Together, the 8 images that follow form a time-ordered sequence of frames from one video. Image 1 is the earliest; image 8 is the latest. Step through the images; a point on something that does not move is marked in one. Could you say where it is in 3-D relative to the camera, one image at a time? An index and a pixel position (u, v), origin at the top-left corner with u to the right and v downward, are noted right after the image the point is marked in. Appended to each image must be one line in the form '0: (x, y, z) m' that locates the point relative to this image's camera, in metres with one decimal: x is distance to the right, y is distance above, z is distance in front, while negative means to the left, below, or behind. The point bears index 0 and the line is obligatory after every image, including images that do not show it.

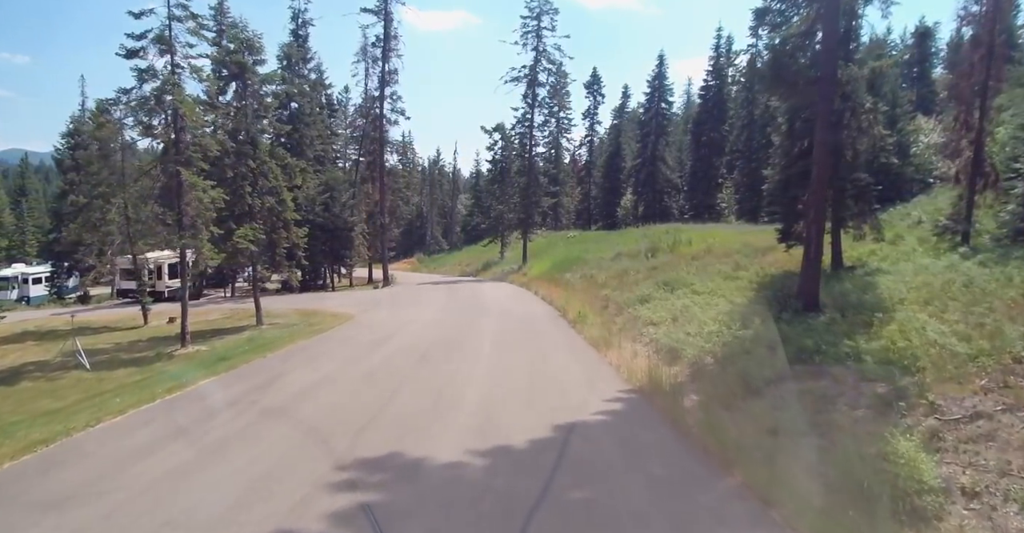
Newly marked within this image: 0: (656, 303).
0: (+4.4, -1.1, +20.0) m
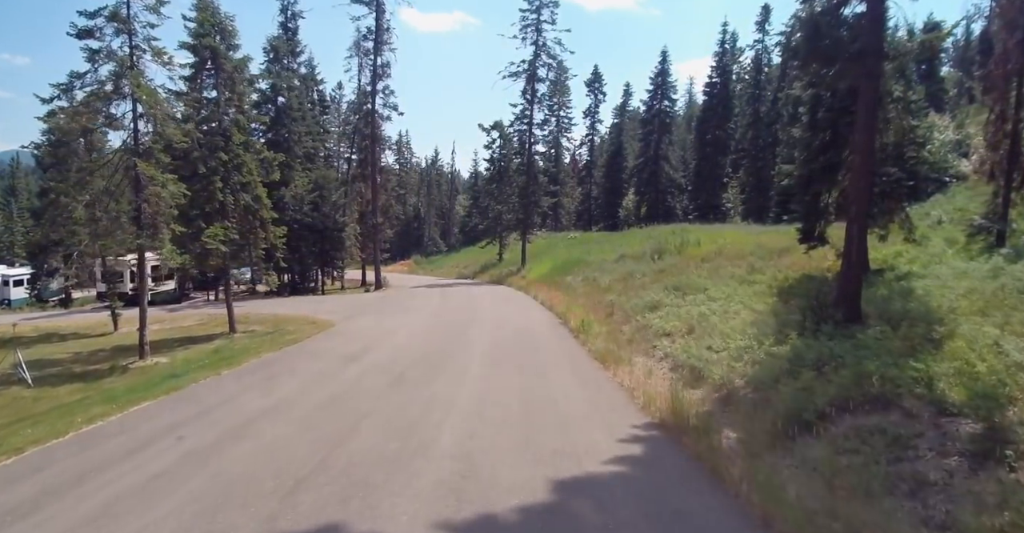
0: (+4.3, -1.2, +18.0) m
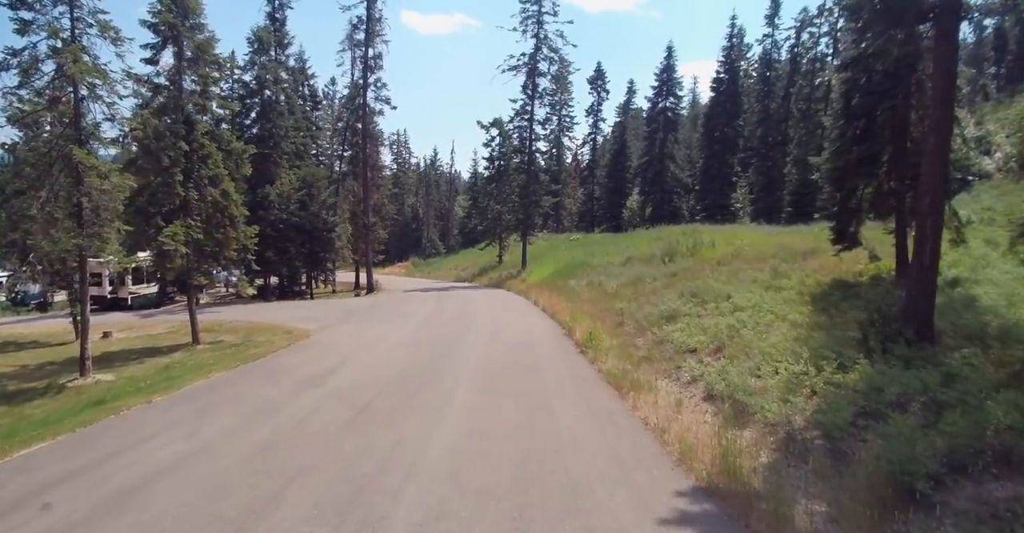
0: (+4.2, -1.3, +15.7) m
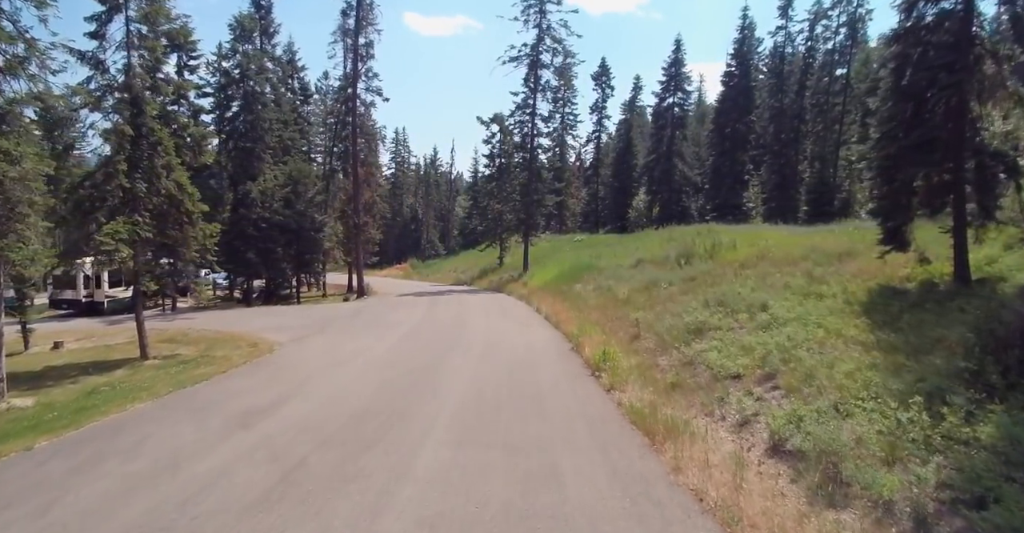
0: (+4.1, -1.4, +13.0) m
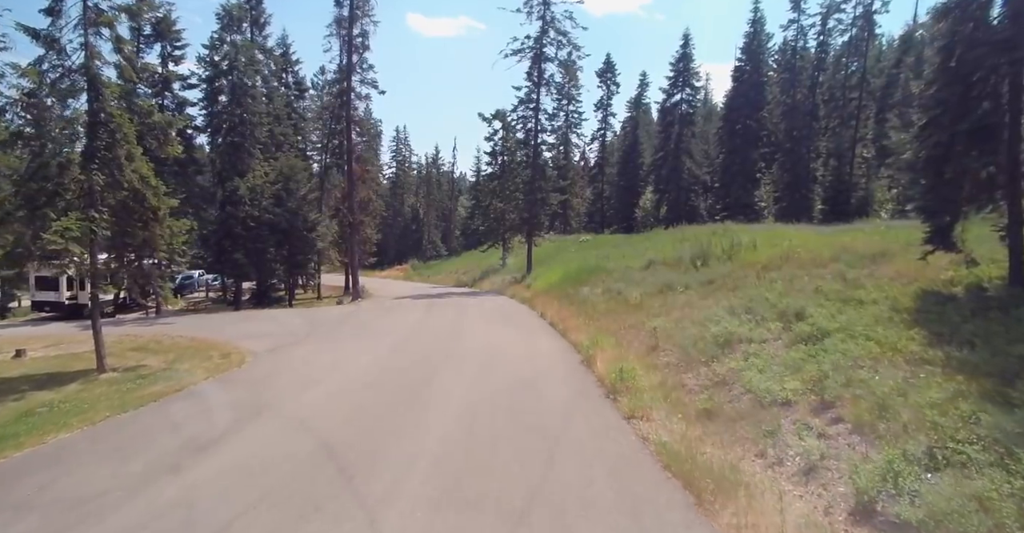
0: (+4.1, -1.4, +11.2) m
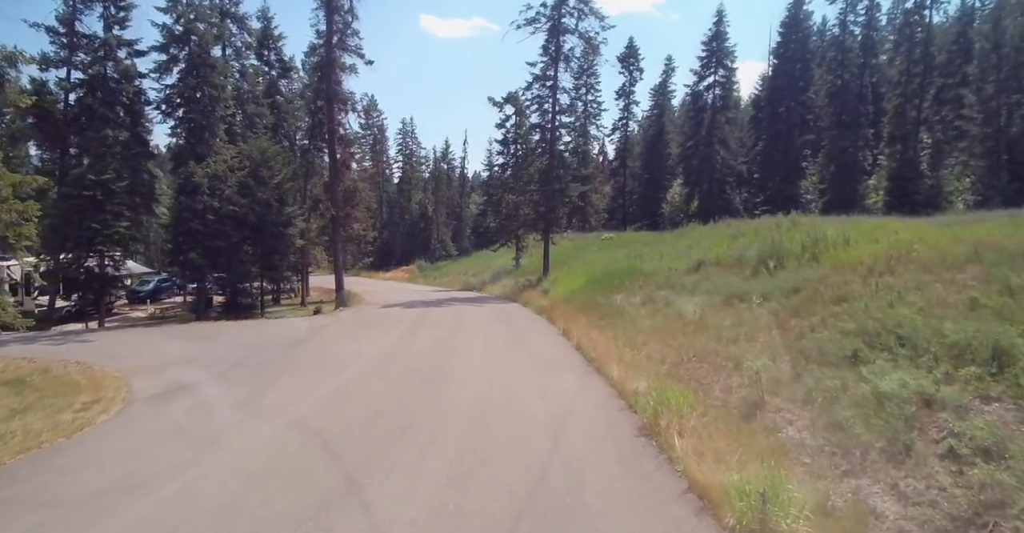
0: (+4.2, -1.5, +5.6) m
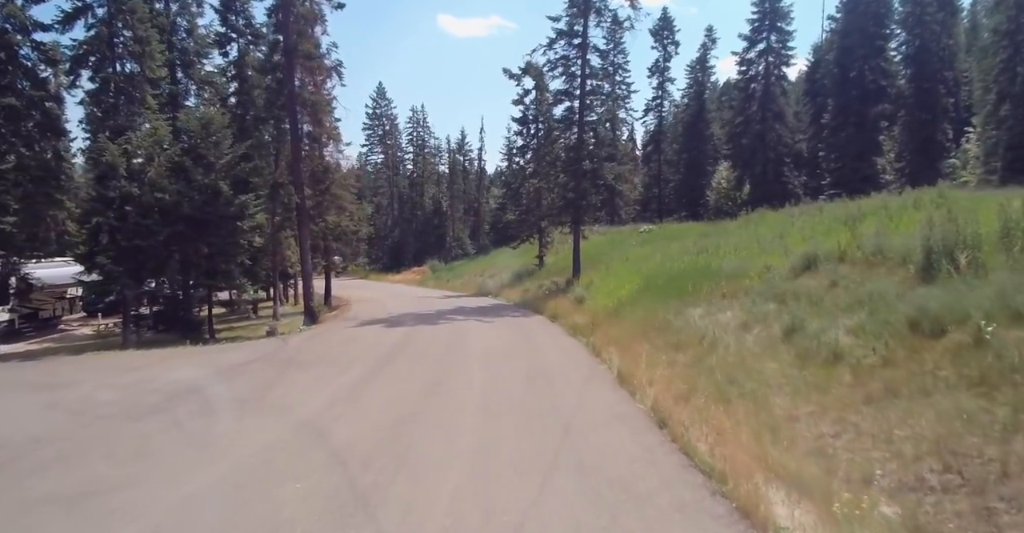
0: (+4.2, -1.5, -1.2) m
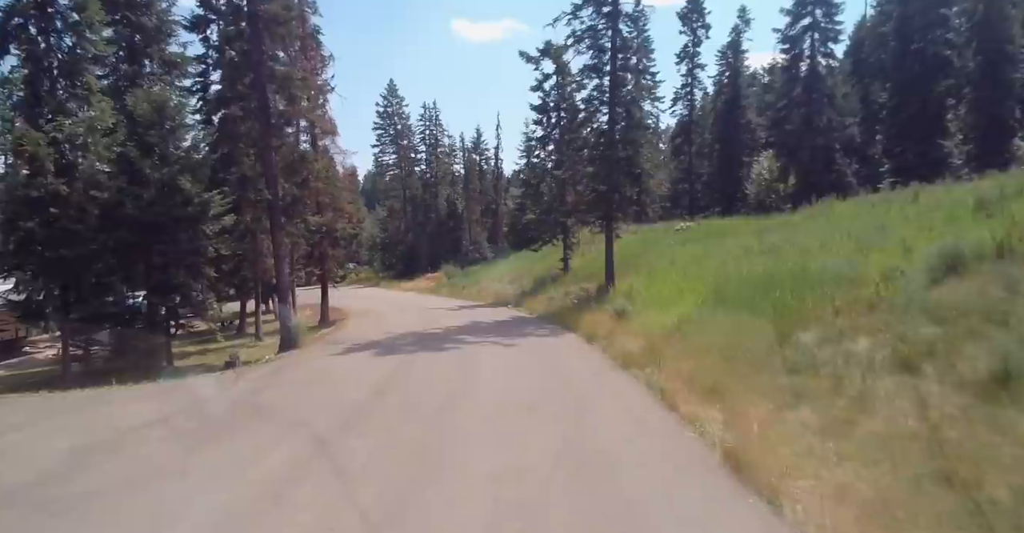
0: (+4.1, -1.5, -5.3) m
